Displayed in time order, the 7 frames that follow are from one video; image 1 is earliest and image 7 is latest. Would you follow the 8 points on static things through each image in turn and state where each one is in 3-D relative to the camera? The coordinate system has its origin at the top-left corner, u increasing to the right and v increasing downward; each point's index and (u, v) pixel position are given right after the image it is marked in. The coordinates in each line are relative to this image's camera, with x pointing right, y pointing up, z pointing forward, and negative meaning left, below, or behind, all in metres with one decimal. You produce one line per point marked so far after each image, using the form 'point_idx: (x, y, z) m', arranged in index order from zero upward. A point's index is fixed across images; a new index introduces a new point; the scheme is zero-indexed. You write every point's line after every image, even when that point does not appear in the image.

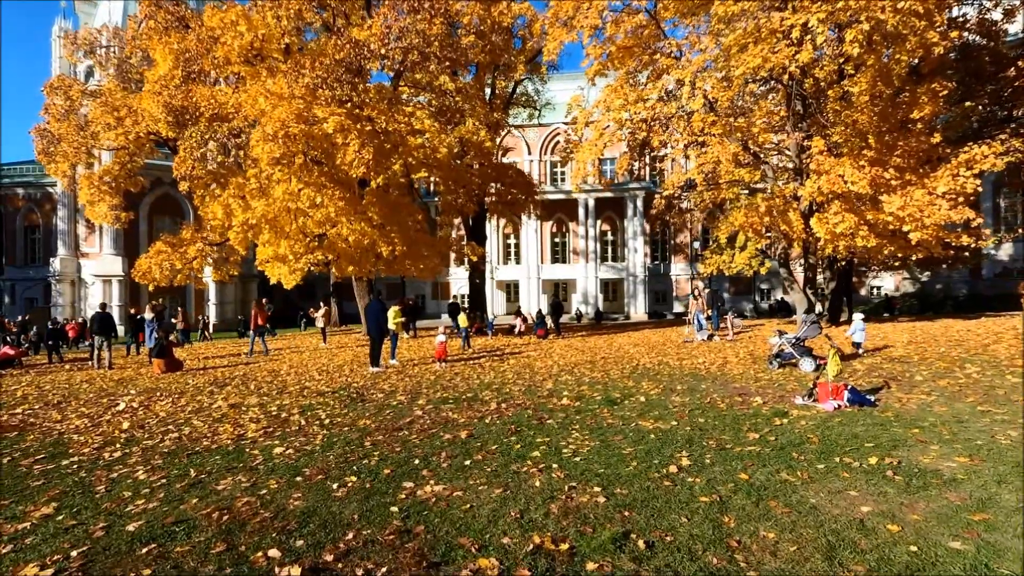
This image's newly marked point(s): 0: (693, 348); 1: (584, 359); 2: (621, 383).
0: (+5.0, -1.6, +14.8) m
1: (+1.8, -1.7, +13.3) m
2: (+1.9, -1.7, +9.5) m
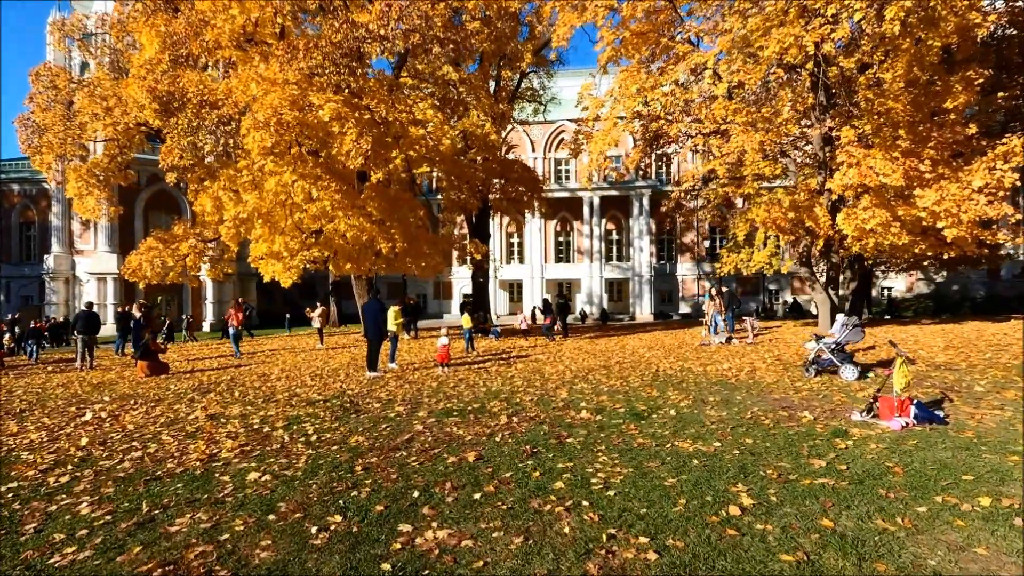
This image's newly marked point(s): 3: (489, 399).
0: (+5.2, -1.6, +13.8) m
1: (+2.0, -1.7, +12.3) m
2: (+2.1, -1.7, +8.5) m
3: (-0.4, -1.8, +8.6) m
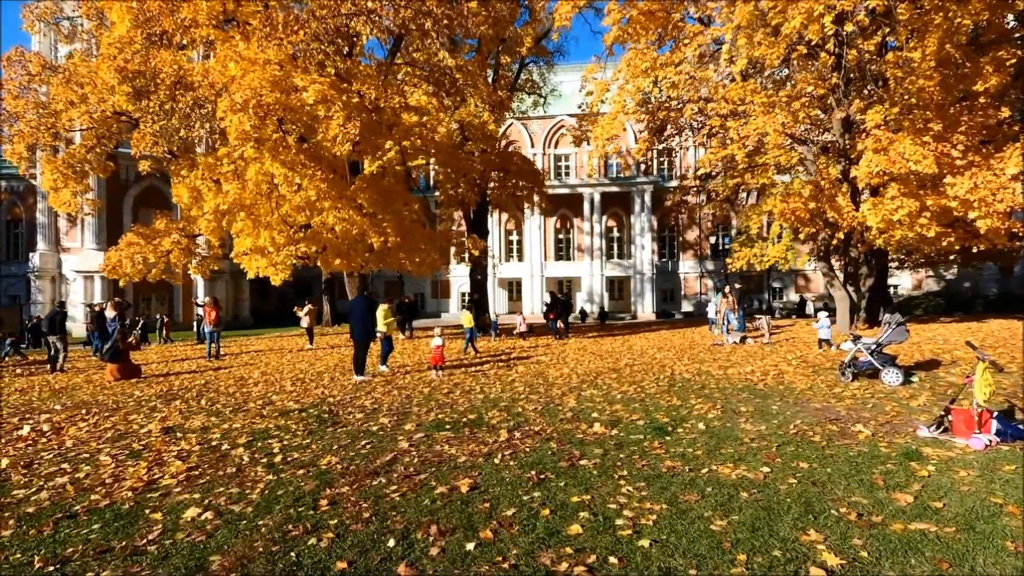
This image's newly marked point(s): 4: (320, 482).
0: (+5.2, -1.5, +12.8) m
1: (+2.0, -1.6, +11.3) m
2: (+2.1, -1.6, +7.5) m
3: (-0.4, -1.7, +7.6) m
4: (-1.7, -1.7, +4.8) m
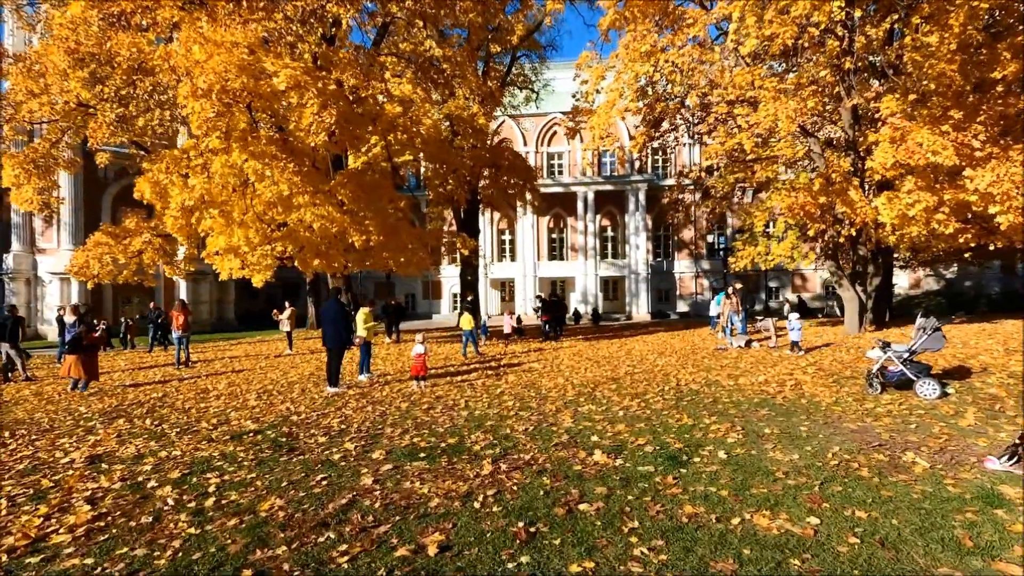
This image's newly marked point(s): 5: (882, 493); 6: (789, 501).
0: (+5.0, -1.5, +11.9) m
1: (+1.8, -1.7, +10.3) m
2: (+1.9, -1.6, +6.5) m
3: (-0.5, -1.7, +6.6) m
4: (-1.8, -1.8, +3.8) m
5: (+2.7, -1.5, +4.0) m
6: (+2.0, -1.6, +4.0) m
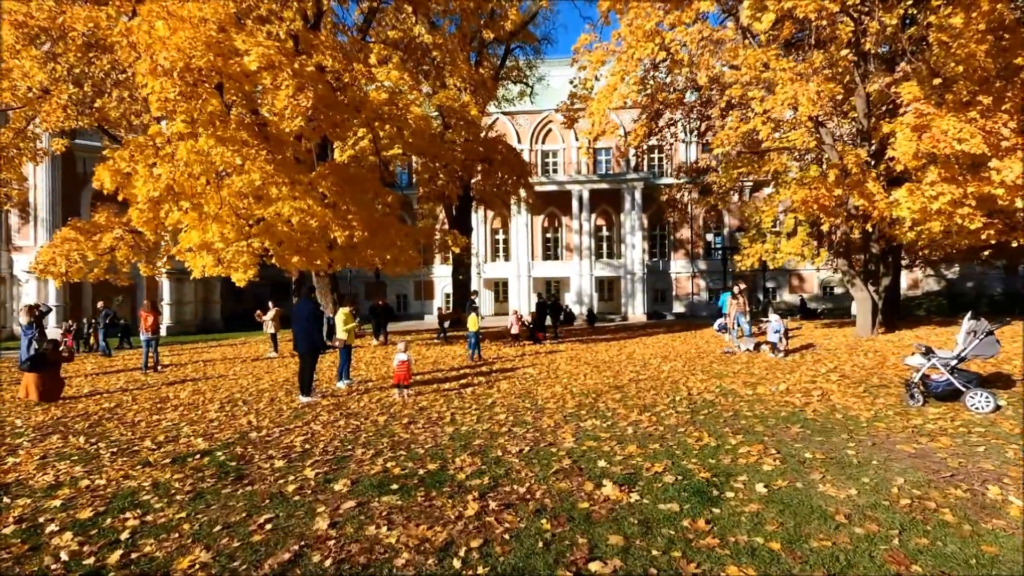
0: (+4.8, -1.5, +11.0) m
1: (+1.6, -1.6, +9.4) m
2: (+1.9, -1.6, +5.6) m
3: (-0.6, -1.7, +5.6) m
4: (-1.9, -1.7, +2.8) m
5: (+2.7, -1.5, +3.1) m
6: (+2.0, -1.5, +3.1) m
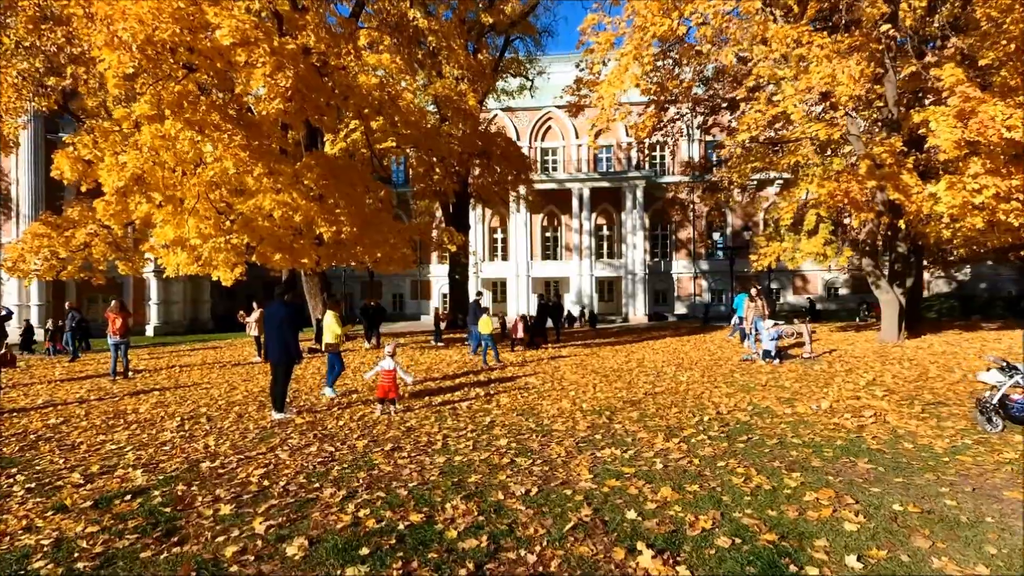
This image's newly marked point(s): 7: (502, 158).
0: (+4.8, -1.6, +9.9) m
1: (+1.6, -1.7, +8.3) m
2: (+1.9, -1.6, +4.5) m
3: (-0.6, -1.7, +4.5) m
4: (-1.8, -1.7, +1.7) m
5: (+2.7, -1.5, +2.0) m
6: (+2.0, -1.6, +2.0) m
7: (-0.4, +4.4, +18.3) m
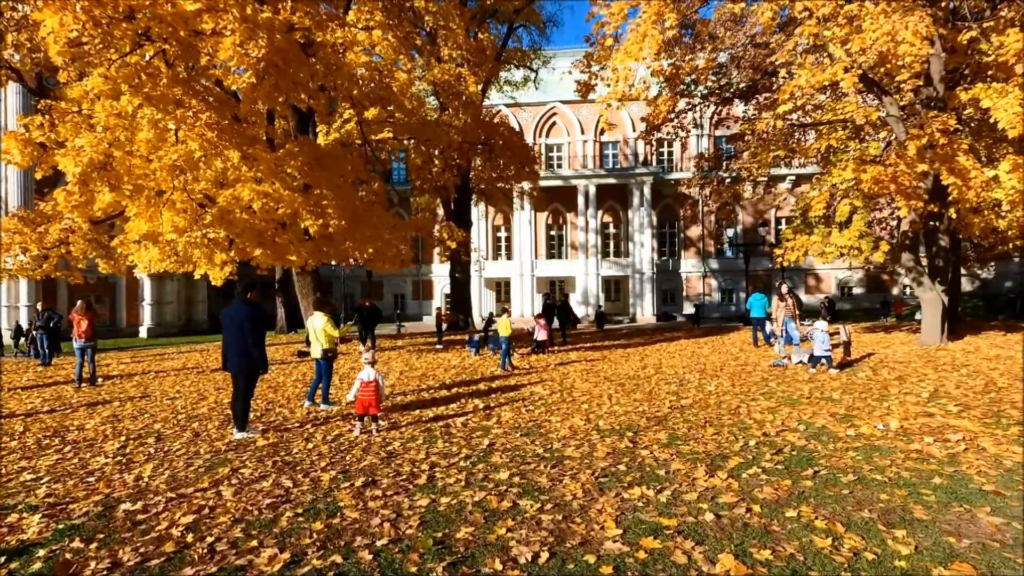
0: (+4.9, -1.5, +8.7) m
1: (+1.7, -1.6, +7.1) m
2: (+1.9, -1.5, +3.3) m
3: (-0.5, -1.7, +3.3) m
4: (-1.9, -1.7, +0.5) m
5: (+2.7, -1.5, +0.8) m
6: (+2.0, -1.5, +0.8) m
7: (-0.2, +4.4, +17.1) m
